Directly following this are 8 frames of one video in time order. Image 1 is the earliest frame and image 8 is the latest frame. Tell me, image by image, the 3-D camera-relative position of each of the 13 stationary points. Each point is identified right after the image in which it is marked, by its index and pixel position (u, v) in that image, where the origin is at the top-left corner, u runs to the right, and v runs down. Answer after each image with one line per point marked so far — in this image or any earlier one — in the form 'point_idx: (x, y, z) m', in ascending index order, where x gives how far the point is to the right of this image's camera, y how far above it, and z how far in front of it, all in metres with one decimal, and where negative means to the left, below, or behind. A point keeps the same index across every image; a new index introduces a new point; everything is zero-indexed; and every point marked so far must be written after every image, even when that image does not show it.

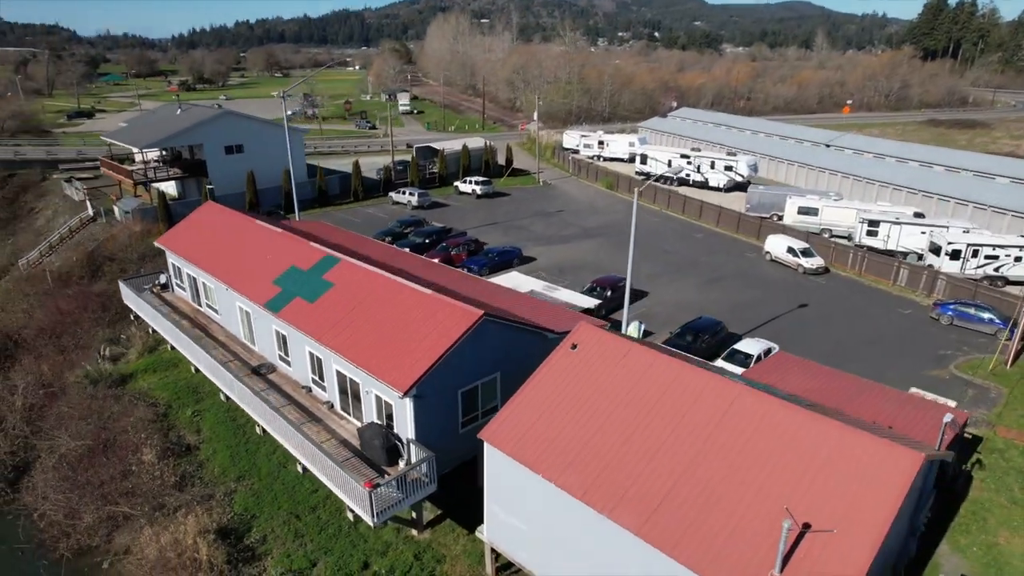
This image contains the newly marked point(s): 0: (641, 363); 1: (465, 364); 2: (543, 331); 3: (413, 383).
0: (+3.2, -1.9, +15.7) m
1: (-1.4, -2.1, +18.0) m
2: (+0.9, -1.3, +19.6) m
3: (-2.7, -2.5, +16.6) m
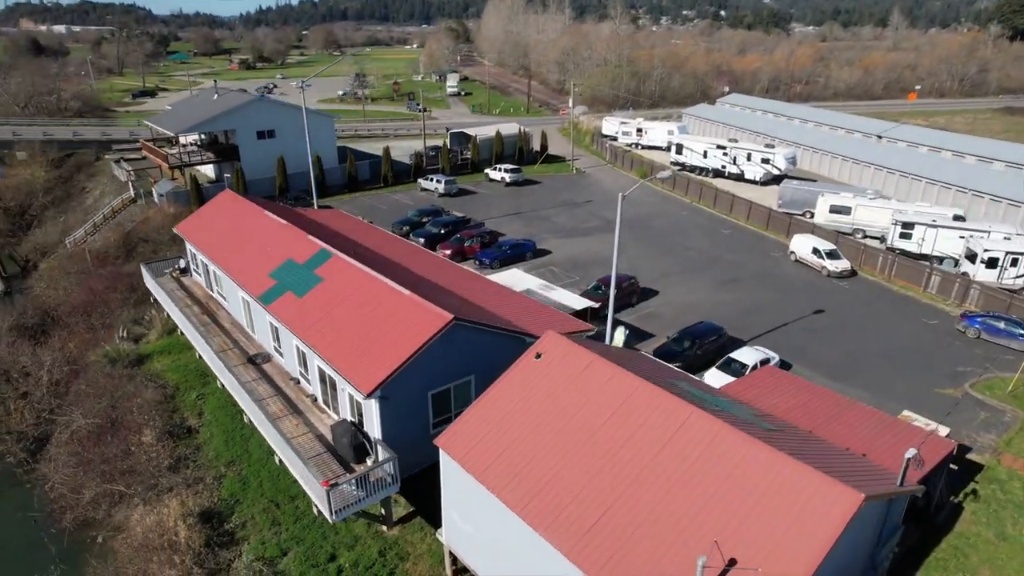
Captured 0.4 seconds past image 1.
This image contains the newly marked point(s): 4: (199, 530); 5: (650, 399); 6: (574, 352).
0: (+2.1, -2.2, +15.5) m
1: (-2.3, -2.2, +18.1) m
2: (+0.1, -1.4, +19.5) m
3: (-3.7, -2.6, +16.8) m
4: (-9.4, -7.2, +19.0) m
5: (+3.0, -2.6, +14.5) m
6: (+1.6, -1.7, +16.3) m
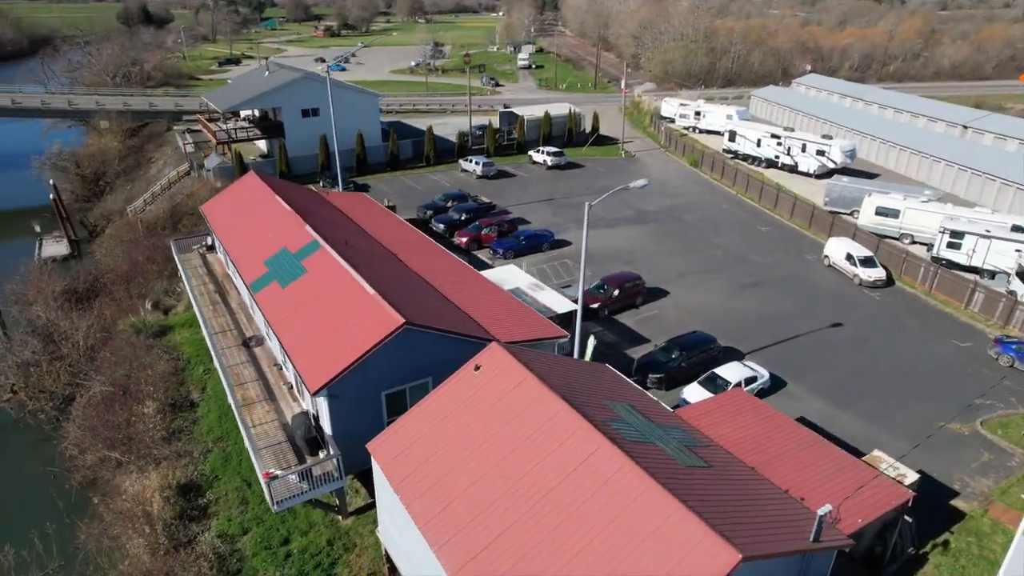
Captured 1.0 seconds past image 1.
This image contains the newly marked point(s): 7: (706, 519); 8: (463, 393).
0: (+0.4, -2.6, +15.3) m
1: (-3.6, -2.3, +18.5) m
2: (-1.1, -1.6, +19.5) m
3: (-5.2, -2.6, +17.3) m
4: (-10.8, -6.9, +20.4) m
5: (+1.1, -3.1, +14.3) m
6: (0.0, -2.0, +16.2) m
7: (+3.4, -4.3, +11.8) m
8: (-1.3, -2.7, +16.2) m
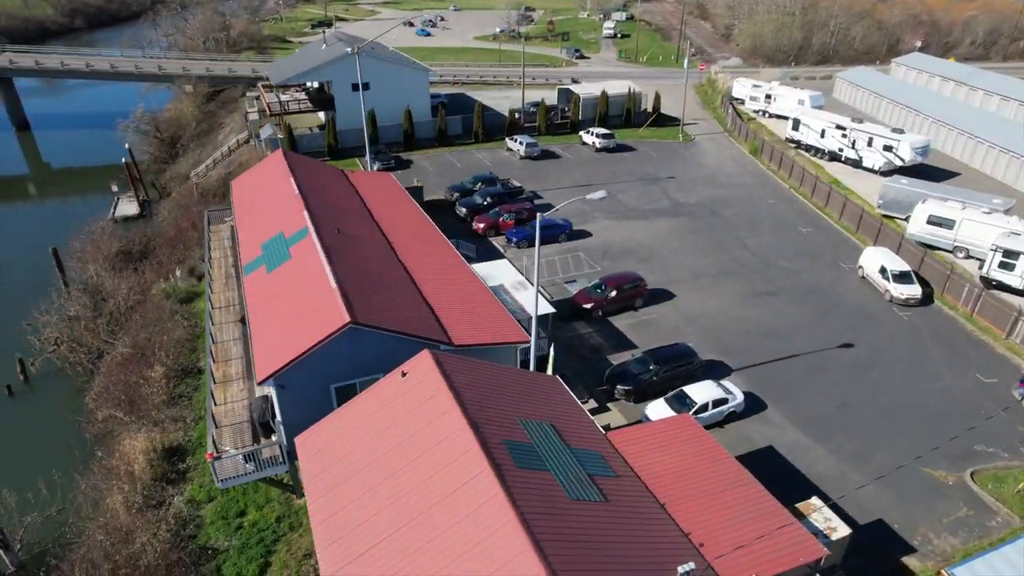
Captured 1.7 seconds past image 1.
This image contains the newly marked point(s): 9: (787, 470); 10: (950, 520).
0: (-1.8, -3.0, +15.5) m
1: (-5.3, -2.3, +19.2) m
2: (-2.6, -1.7, +19.8) m
3: (-7.1, -2.5, +18.3) m
4: (-12.5, -6.2, +22.3) m
5: (-1.2, -3.6, +14.4) m
6: (-2.0, -2.3, +16.4) m
7: (+0.6, -5.0, +11.7) m
8: (-3.4, -2.9, +16.7) m
9: (+8.6, -5.7, +19.7) m
10: (+12.6, -6.7, +18.2) m
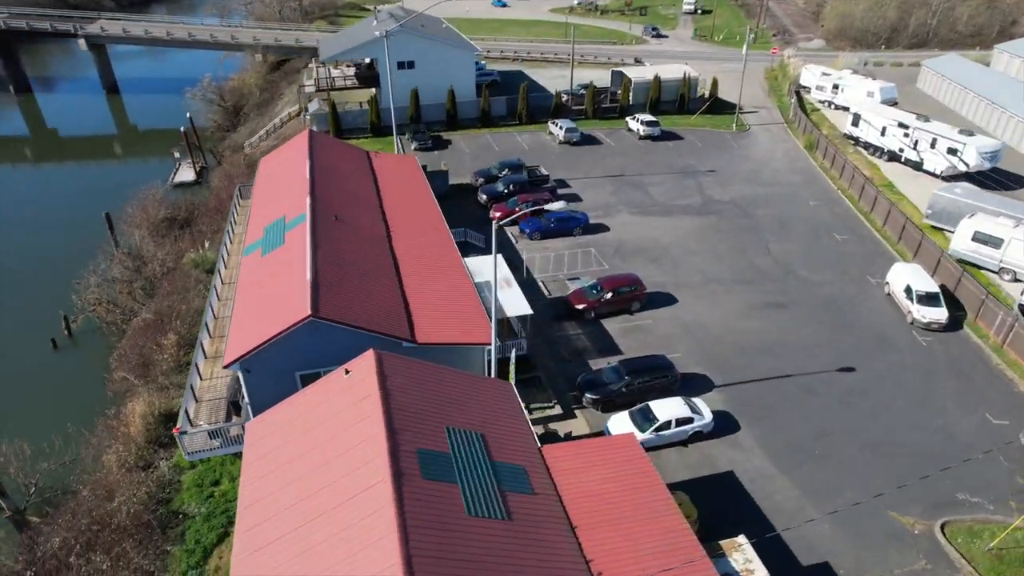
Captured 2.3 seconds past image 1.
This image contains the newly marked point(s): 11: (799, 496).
0: (-3.7, -3.1, +16.0) m
1: (-6.7, -2.0, +20.0) m
2: (-3.9, -1.6, +20.3) m
3: (-8.5, -2.2, +19.3) m
4: (-13.7, -5.3, +24.1) m
5: (-3.3, -3.8, +14.9) m
6: (-3.8, -2.4, +16.9) m
7: (-1.8, -5.5, +12.1) m
8: (-5.1, -2.9, +17.4) m
9: (+6.9, -6.4, +19.1) m
10: (+10.7, -7.7, +17.2) m
11: (+8.8, -6.4, +19.4) m
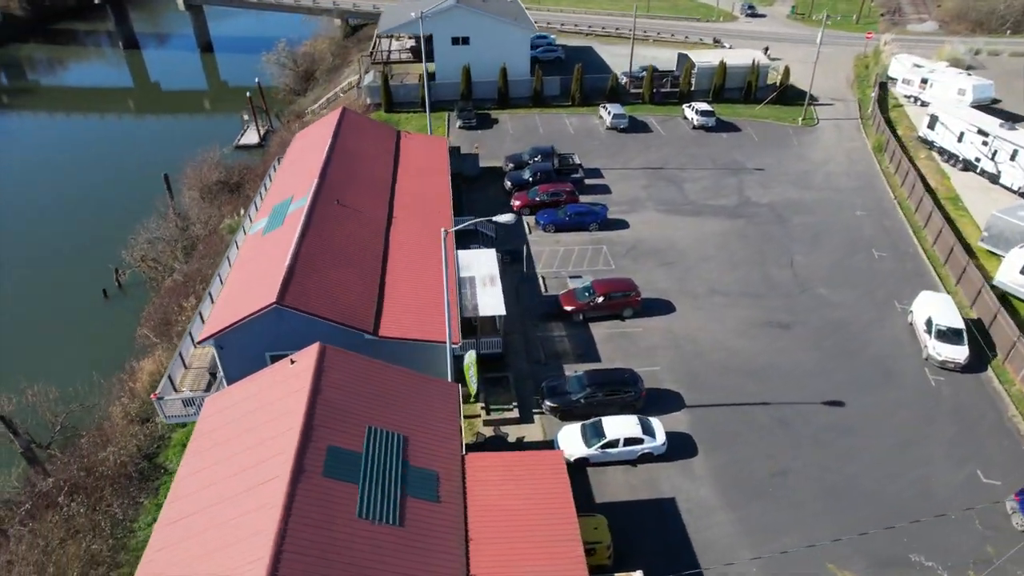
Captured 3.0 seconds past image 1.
0: (-5.8, -3.1, +17.0) m
1: (-8.2, -1.6, +21.3) m
2: (-5.3, -1.4, +21.2) m
3: (-10.1, -1.6, +20.8) m
4: (-14.8, -4.0, +26.4) m
5: (-5.6, -3.9, +15.8) m
6: (-5.7, -2.4, +17.8) m
7: (-4.7, -5.8, +13.0) m
8: (-7.0, -2.7, +18.5) m
9: (+4.8, -7.2, +18.9) m
10: (+8.2, -8.9, +16.5) m
11: (+6.7, -7.3, +18.9) m
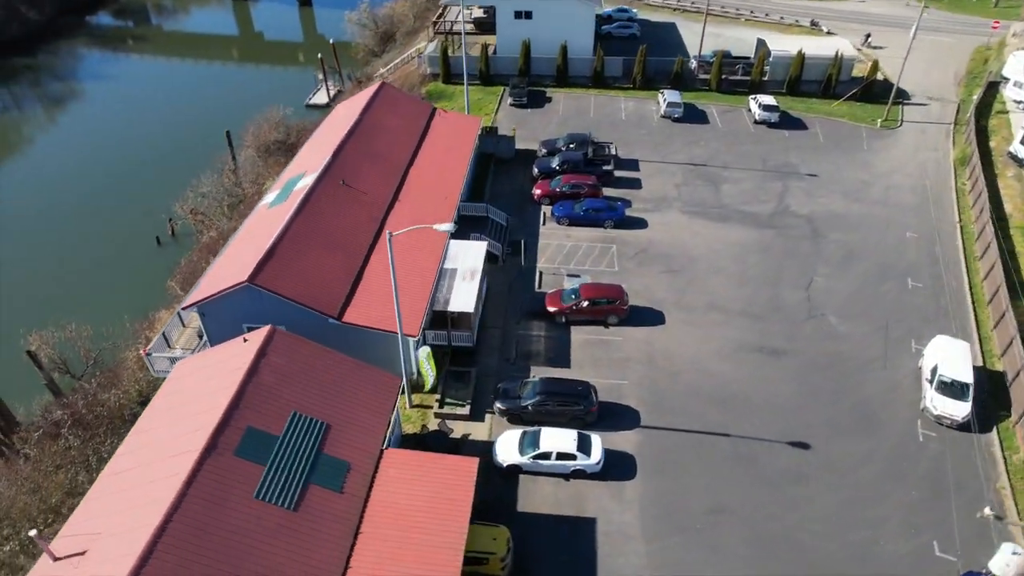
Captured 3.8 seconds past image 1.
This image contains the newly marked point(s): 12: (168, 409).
0: (-8.2, -2.8, +18.5) m
1: (-9.7, -0.7, +22.9) m
2: (-6.9, -0.9, +22.4) m
3: (-11.6, -0.6, +22.8) m
4: (-15.6, -2.2, +29.1) m
5: (-8.2, -3.6, +17.3) m
6: (-7.9, -2.0, +19.2) m
7: (-8.0, -5.8, +14.5) m
8: (-9.1, -2.1, +20.1) m
9: (+2.1, -7.9, +19.0) m
10: (+4.9, -10.1, +16.4) m
11: (+4.0, -8.2, +18.8) m
12: (-10.1, -3.7, +19.0) m
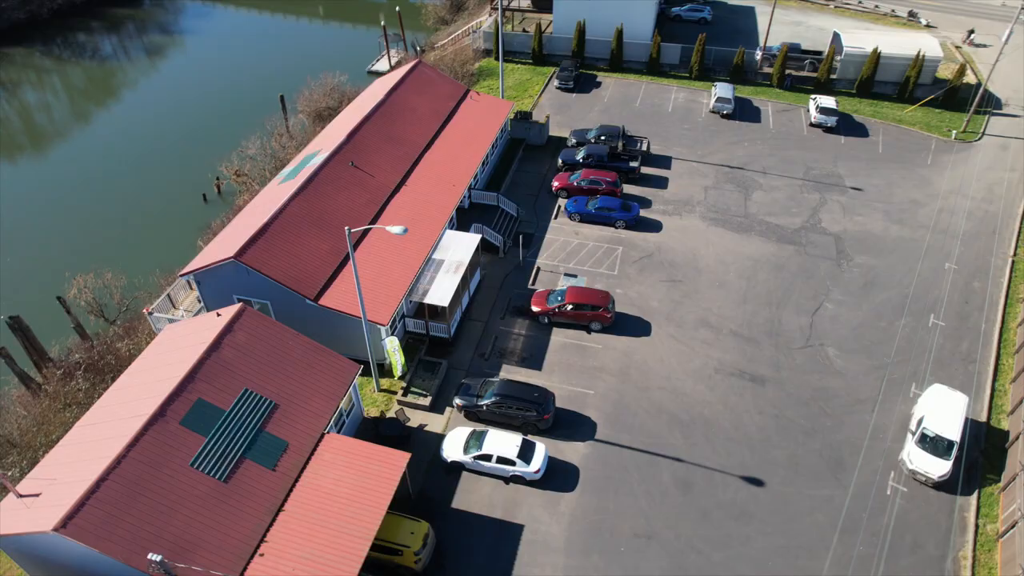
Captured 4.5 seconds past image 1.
0: (-10.0, -2.1, +20.0) m
1: (-10.7, +0.3, +24.5) m
2: (-8.0, -0.2, +23.6) m
3: (-12.6, +0.6, +24.5) m
4: (-15.9, -0.2, +31.4) m
5: (-10.3, -3.0, +18.9) m
6: (-9.5, -1.3, +20.7) m
7: (-10.6, -5.3, +16.3) m
8: (-10.6, -1.3, +21.6) m
9: (-0.2, -8.2, +19.6) m
10: (+1.9, -10.9, +16.8) m
11: (+1.5, -8.8, +19.2) m
12: (-12.0, -2.8, +20.8) m
